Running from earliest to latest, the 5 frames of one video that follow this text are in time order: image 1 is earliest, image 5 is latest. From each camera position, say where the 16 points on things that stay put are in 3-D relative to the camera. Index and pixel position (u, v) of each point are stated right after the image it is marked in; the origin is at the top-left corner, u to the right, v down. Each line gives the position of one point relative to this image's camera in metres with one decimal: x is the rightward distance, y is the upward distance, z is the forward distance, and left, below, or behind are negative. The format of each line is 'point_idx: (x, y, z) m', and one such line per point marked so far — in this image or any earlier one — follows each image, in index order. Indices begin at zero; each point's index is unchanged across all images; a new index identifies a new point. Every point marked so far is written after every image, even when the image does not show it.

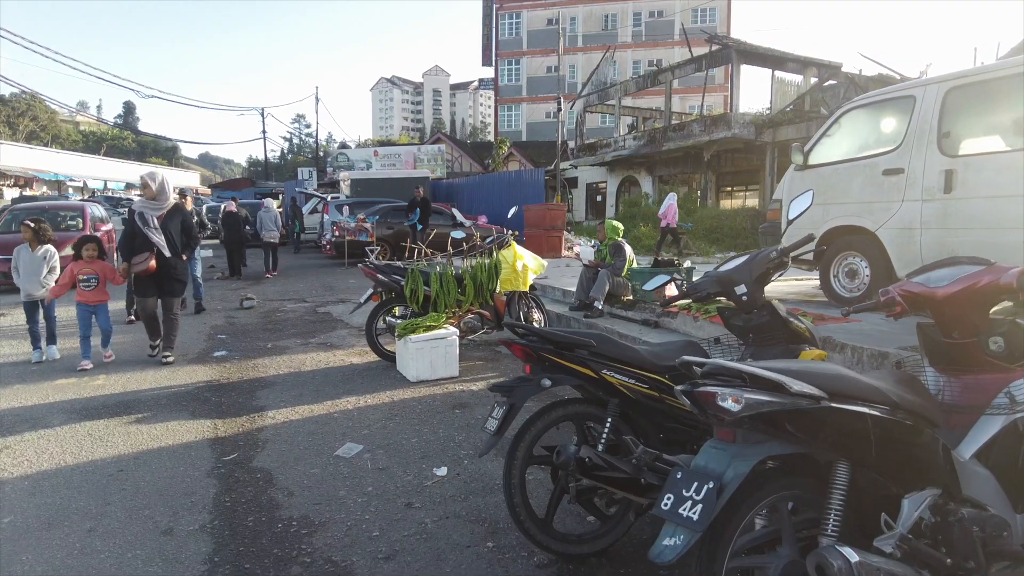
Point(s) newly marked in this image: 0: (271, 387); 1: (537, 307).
0: (-2.0, -0.8, +5.5) m
1: (+0.3, -0.2, +6.9) m
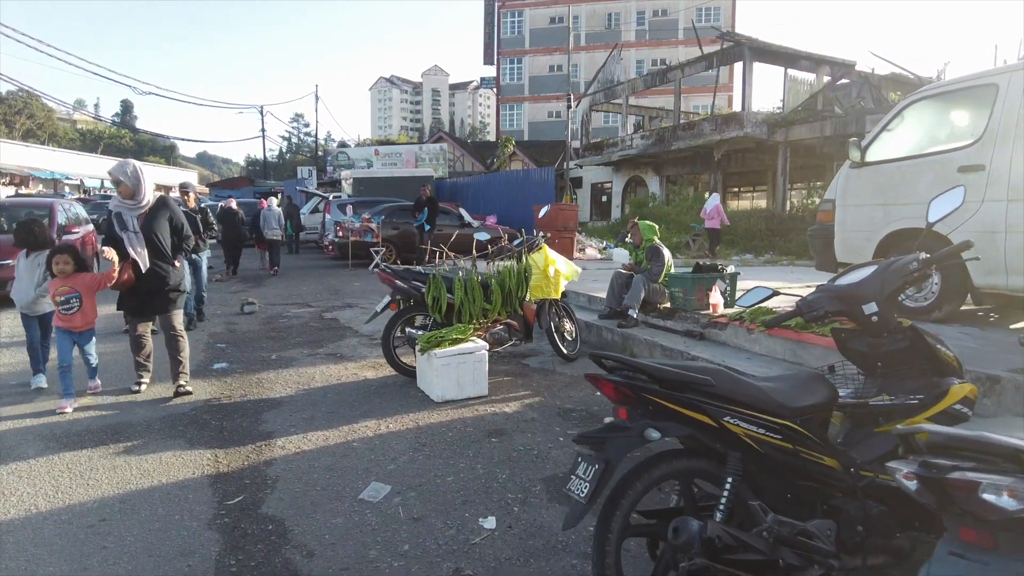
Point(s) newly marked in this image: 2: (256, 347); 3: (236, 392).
0: (-1.7, -0.9, +4.9) m
1: (+0.5, -0.3, +6.3) m
2: (-2.8, -0.7, +7.3) m
3: (-2.3, -0.9, +5.4) m
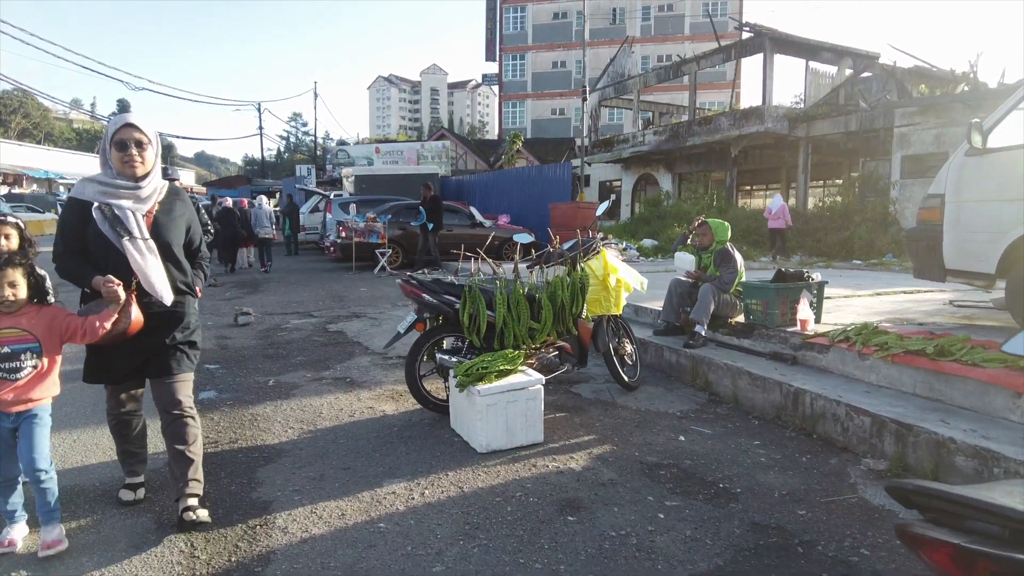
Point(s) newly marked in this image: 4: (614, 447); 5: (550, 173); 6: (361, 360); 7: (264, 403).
0: (-1.3, -1.0, +3.8) m
1: (+0.9, -0.4, +5.2) m
2: (-2.5, -0.8, +6.2) m
3: (-1.9, -1.0, +4.3) m
4: (+0.6, -1.0, +4.0) m
5: (+1.0, +3.1, +17.7) m
6: (-1.5, -0.7, +6.4) m
7: (-1.9, -0.9, +5.1) m
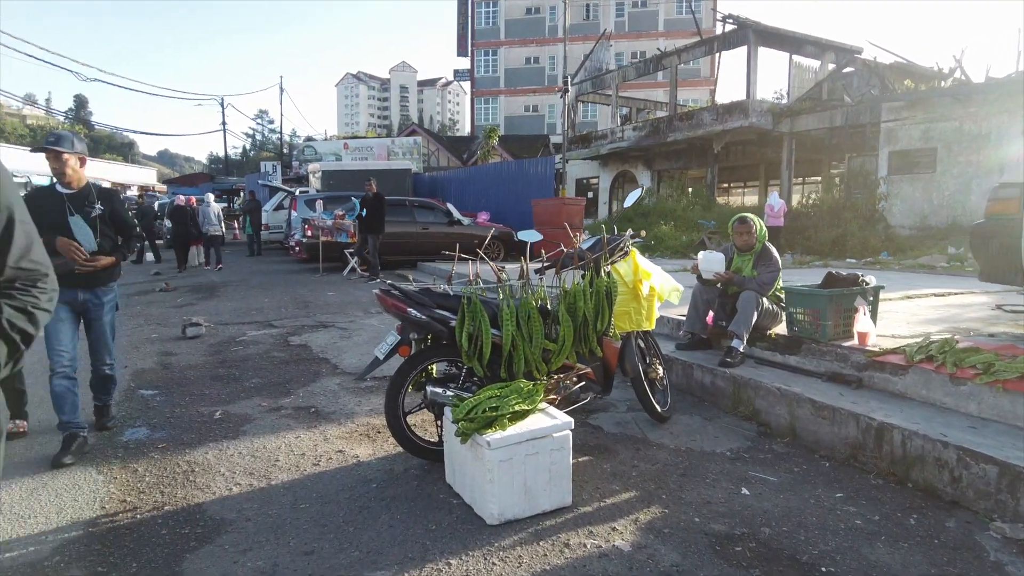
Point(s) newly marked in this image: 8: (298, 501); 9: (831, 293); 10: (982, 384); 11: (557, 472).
0: (-1.2, -1.1, +2.8) m
1: (+0.9, -0.4, +4.2) m
2: (-2.5, -0.8, +5.1) m
3: (-1.8, -1.0, +3.2) m
4: (+0.7, -1.0, +3.0) m
5: (+0.5, +3.1, +16.7) m
6: (-1.5, -0.8, +5.3) m
7: (-1.9, -1.0, +4.0) m
8: (-1.0, -1.0, +3.2) m
9: (+2.2, 0.0, +4.5) m
10: (+2.5, -0.5, +3.5) m
11: (+0.2, -0.8, +3.0) m
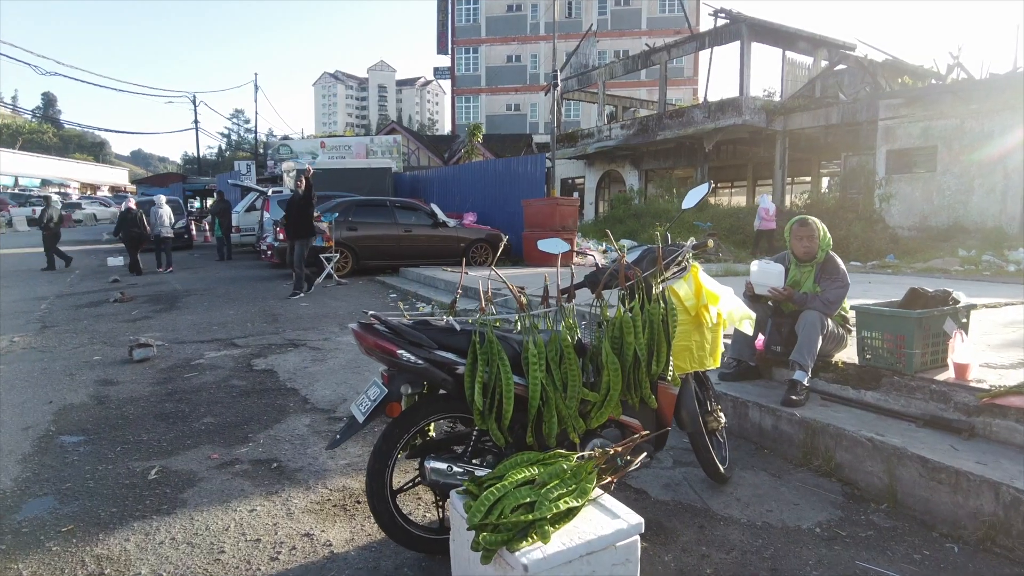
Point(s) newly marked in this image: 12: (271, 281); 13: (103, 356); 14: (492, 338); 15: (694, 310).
0: (-1.1, -1.2, +1.8) m
1: (+1.0, -0.6, +3.3) m
2: (-2.4, -1.0, +4.1) m
3: (-1.7, -1.2, +2.3) m
4: (+0.8, -1.1, +2.1) m
5: (+0.2, +2.9, +15.8) m
6: (-1.4, -0.9, +4.3) m
7: (-1.8, -1.1, +3.0) m
8: (-0.9, -1.2, +2.2) m
9: (+2.3, -0.1, +3.6) m
10: (+2.6, -0.6, +2.7) m
11: (+0.3, -0.9, +2.0) m
12: (-4.2, +0.1, +11.6) m
13: (-4.1, -0.6, +6.6) m
14: (-0.1, -0.2, +2.5) m
15: (+0.8, -0.1, +2.9) m
